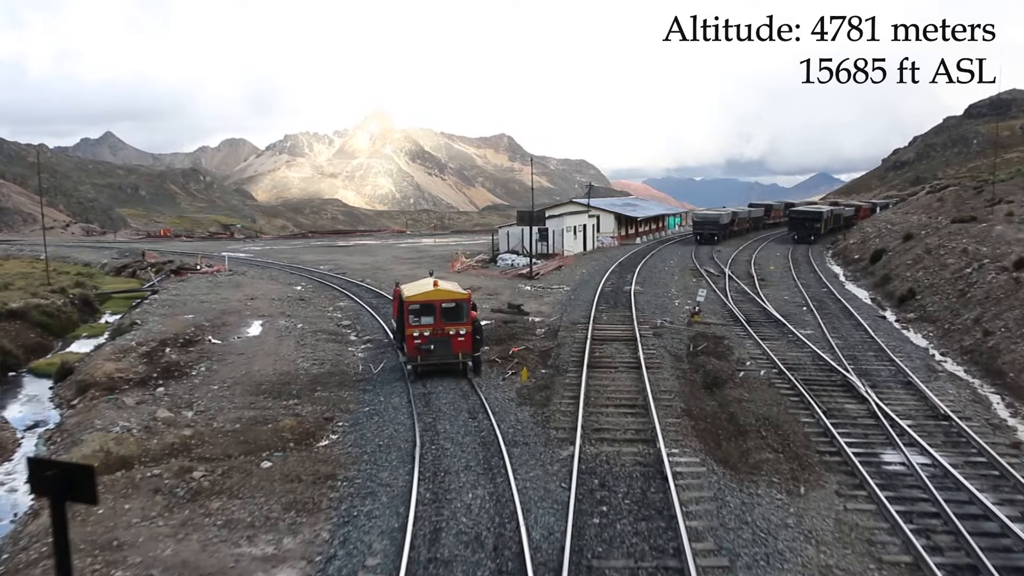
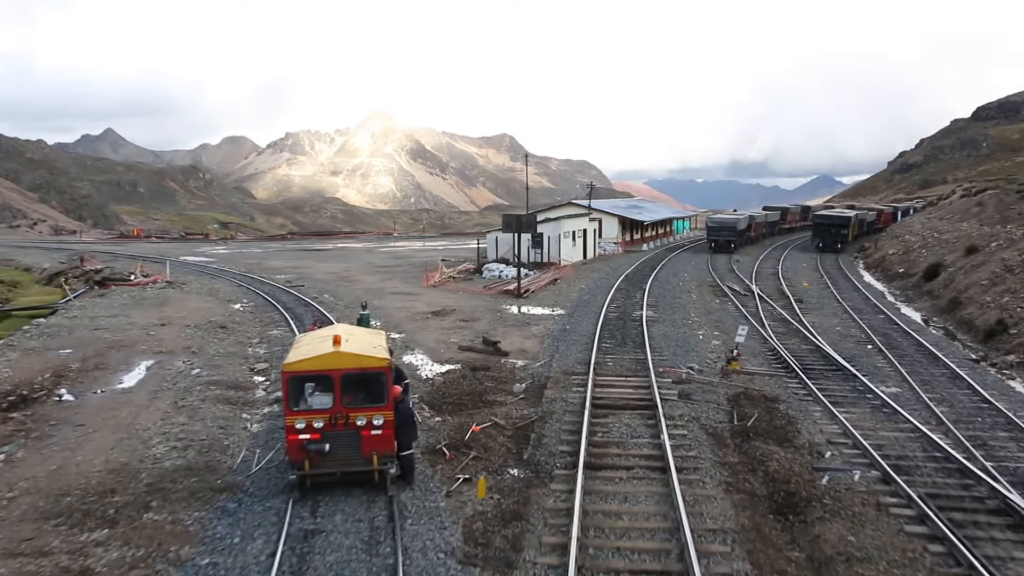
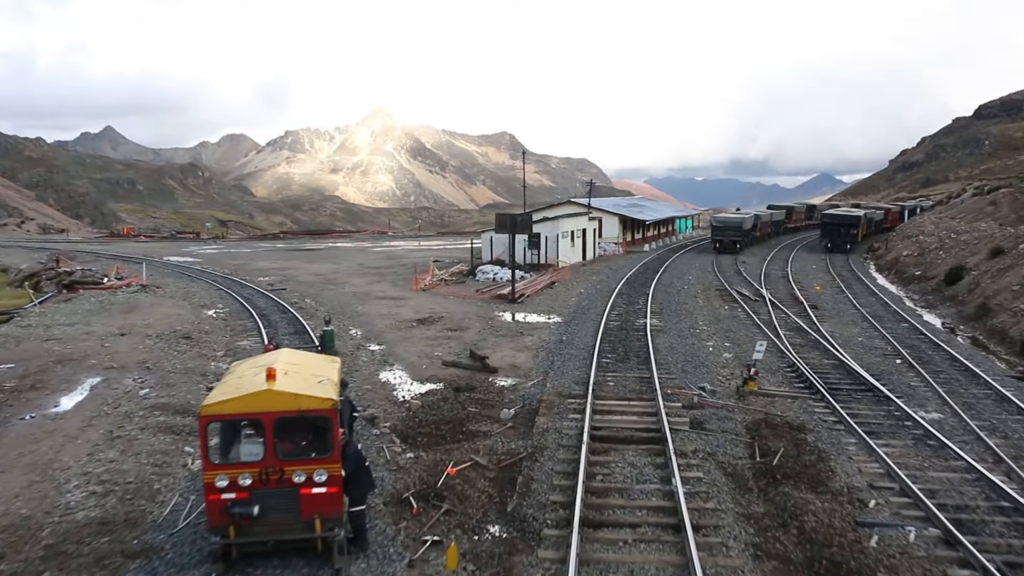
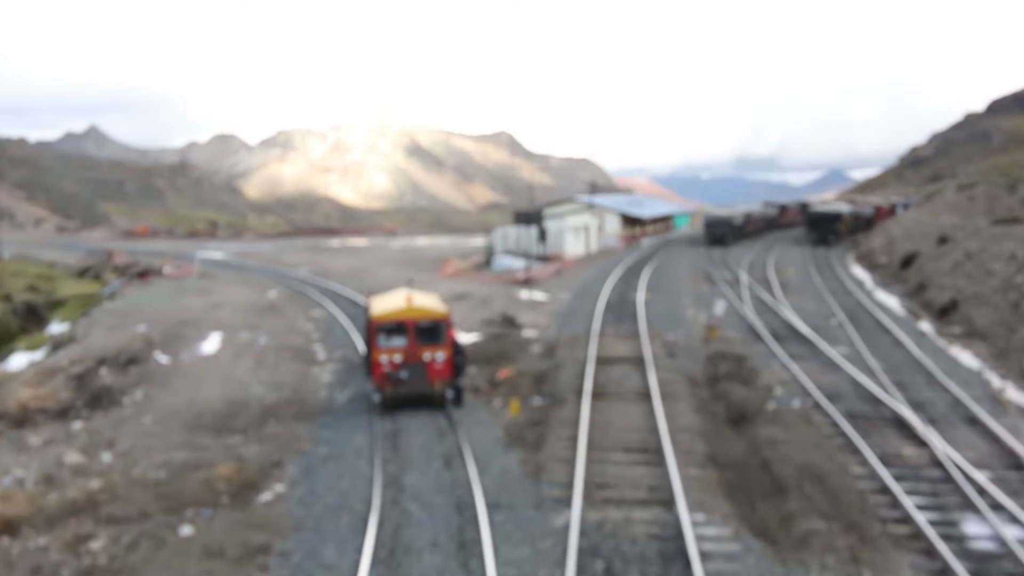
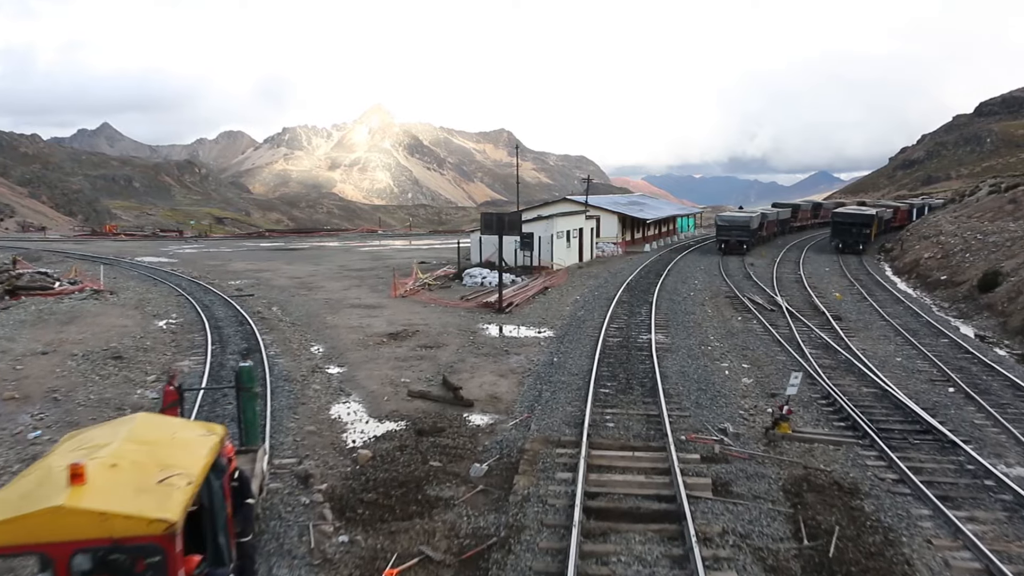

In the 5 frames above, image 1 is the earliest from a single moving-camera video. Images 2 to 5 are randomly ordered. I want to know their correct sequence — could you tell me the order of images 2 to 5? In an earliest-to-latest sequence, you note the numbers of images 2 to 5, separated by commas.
4, 2, 3, 5
